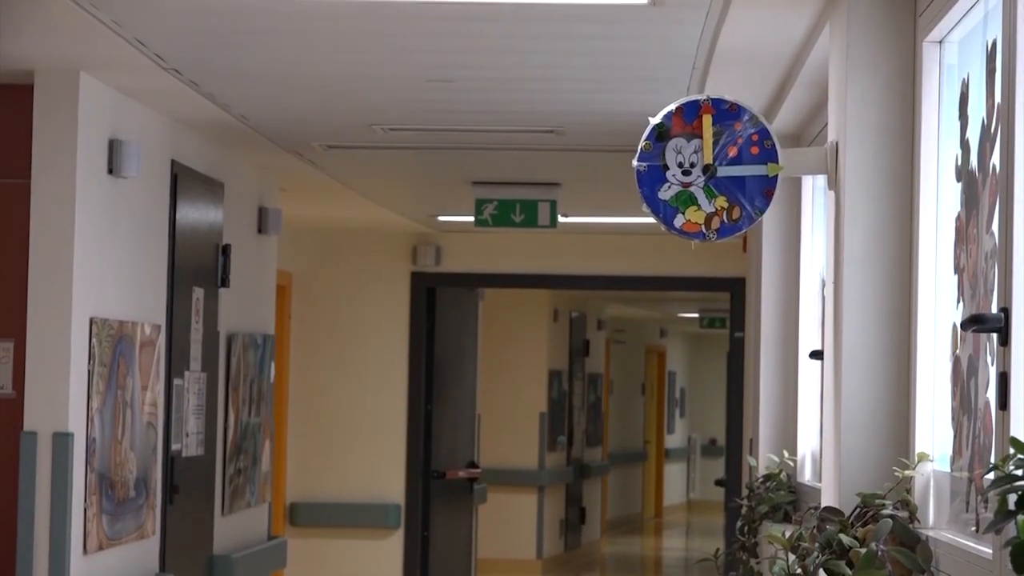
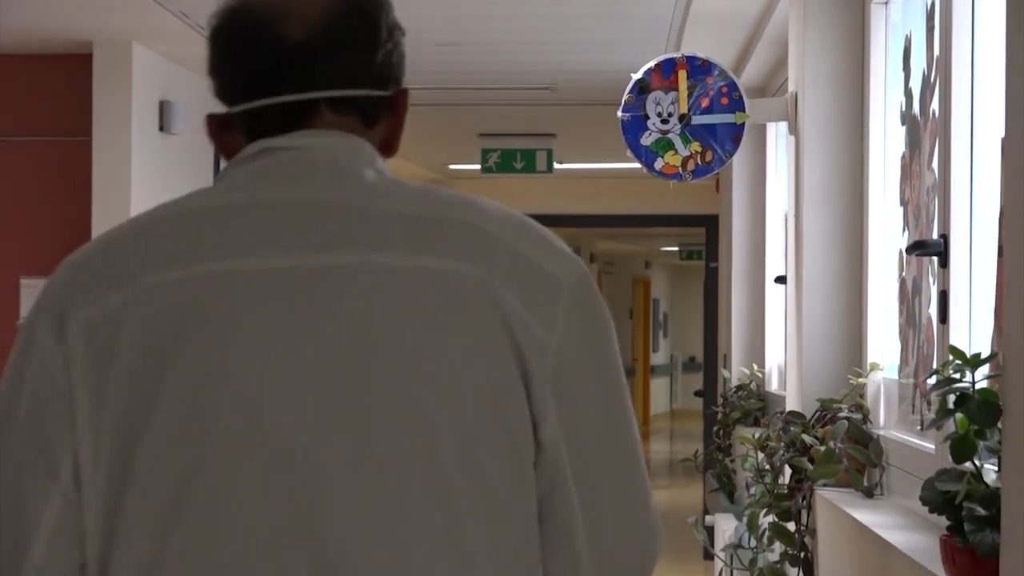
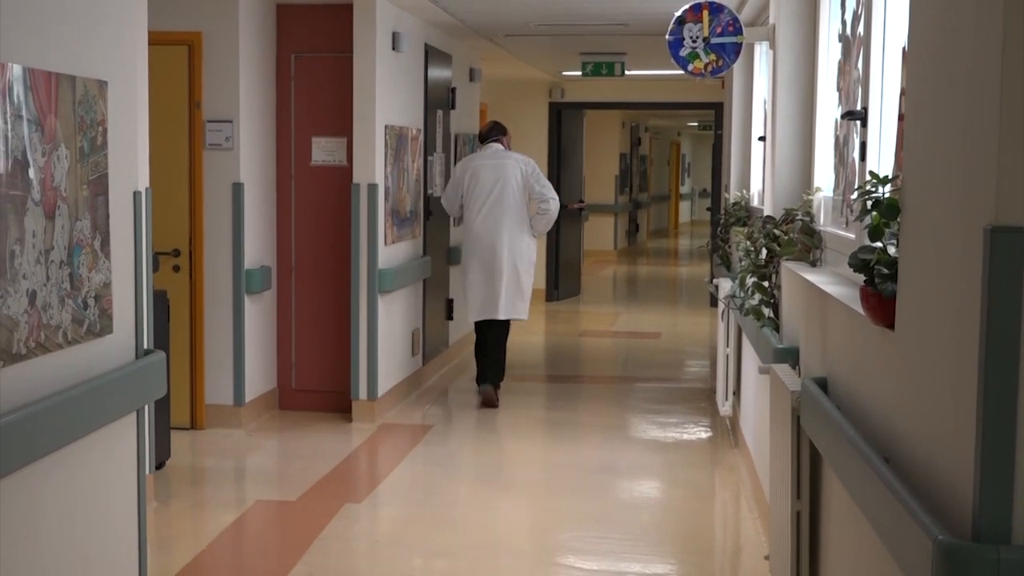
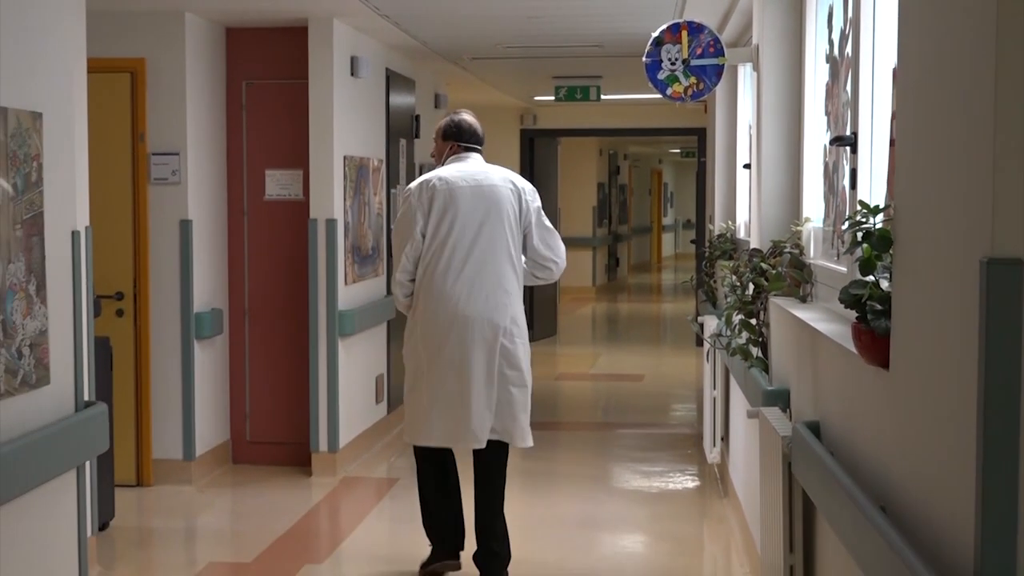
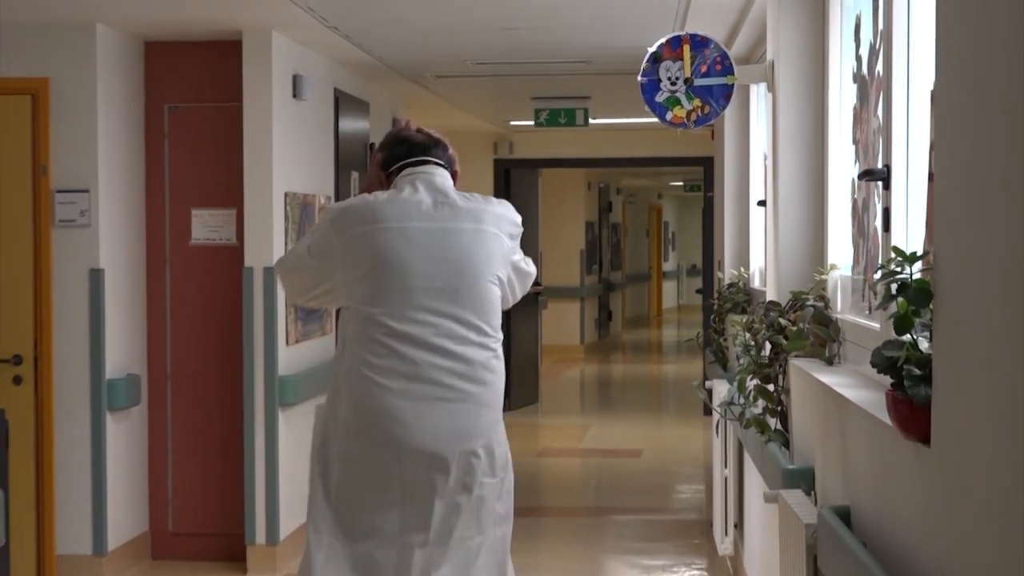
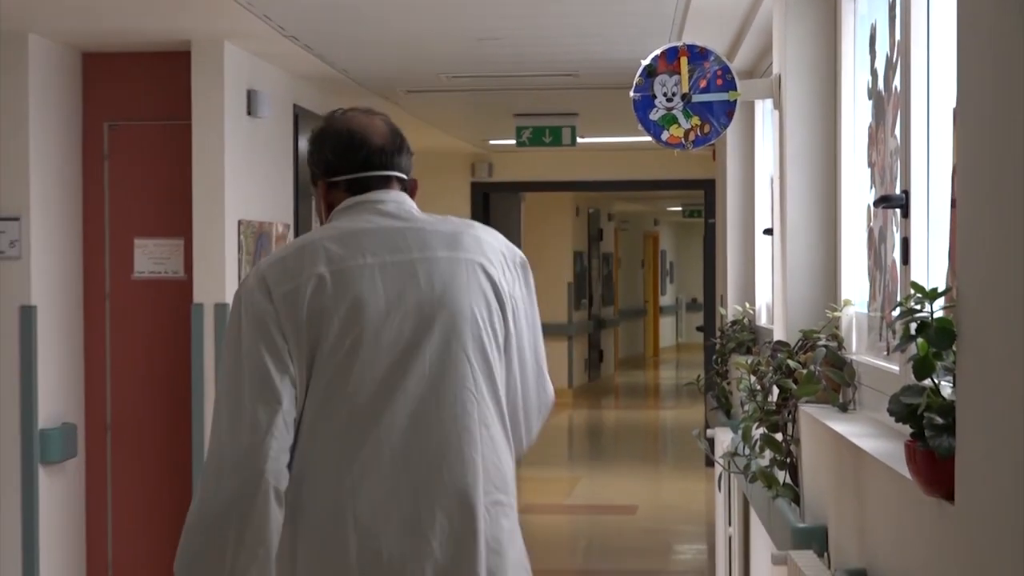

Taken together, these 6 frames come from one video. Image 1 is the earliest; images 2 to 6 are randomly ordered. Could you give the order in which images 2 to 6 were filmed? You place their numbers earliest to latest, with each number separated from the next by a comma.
2, 6, 5, 4, 3
